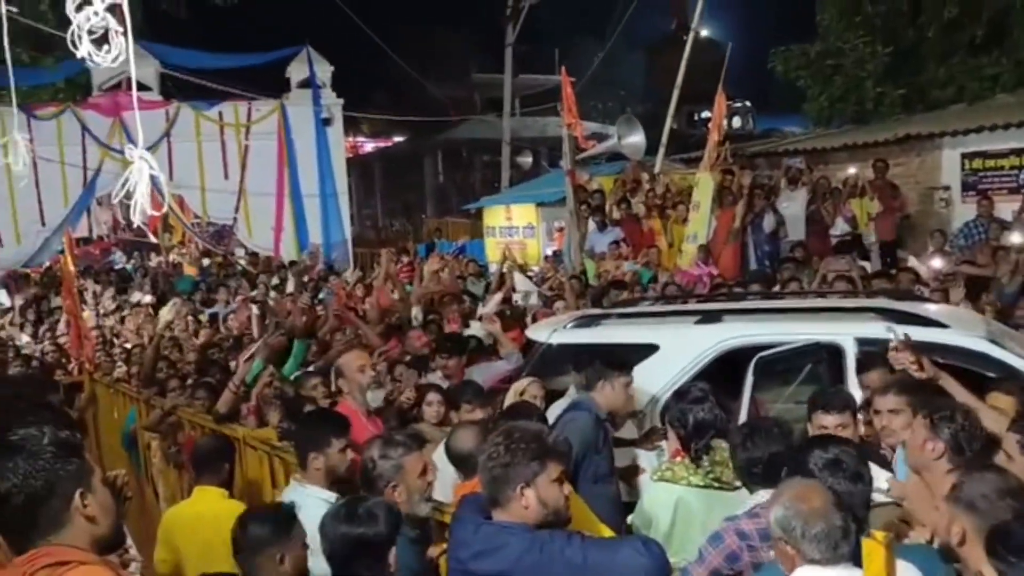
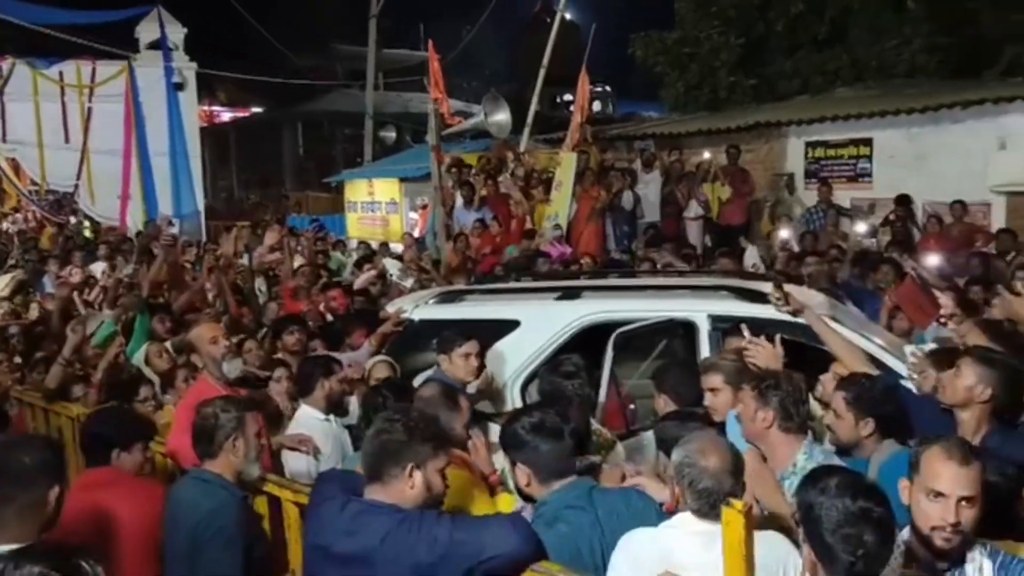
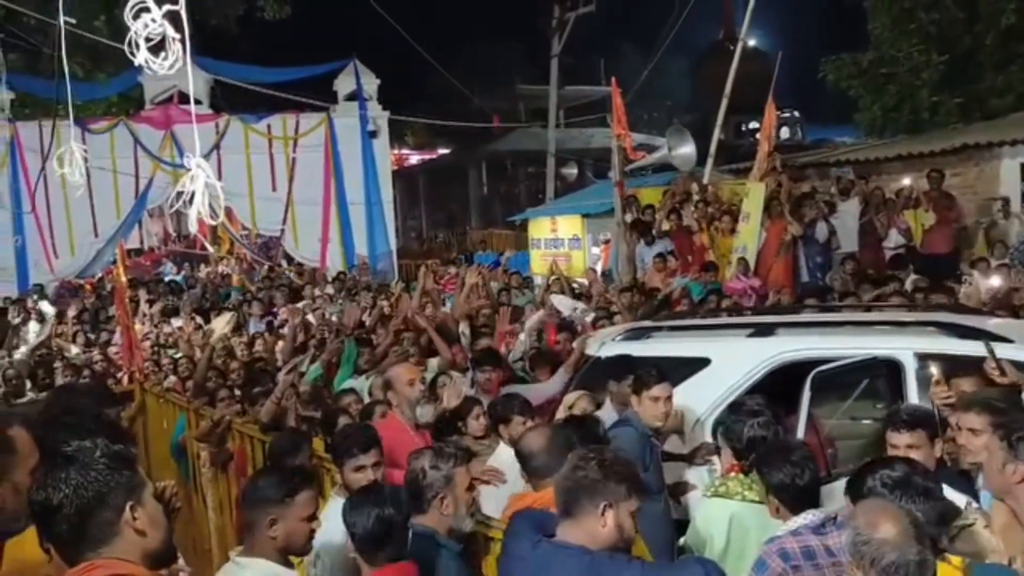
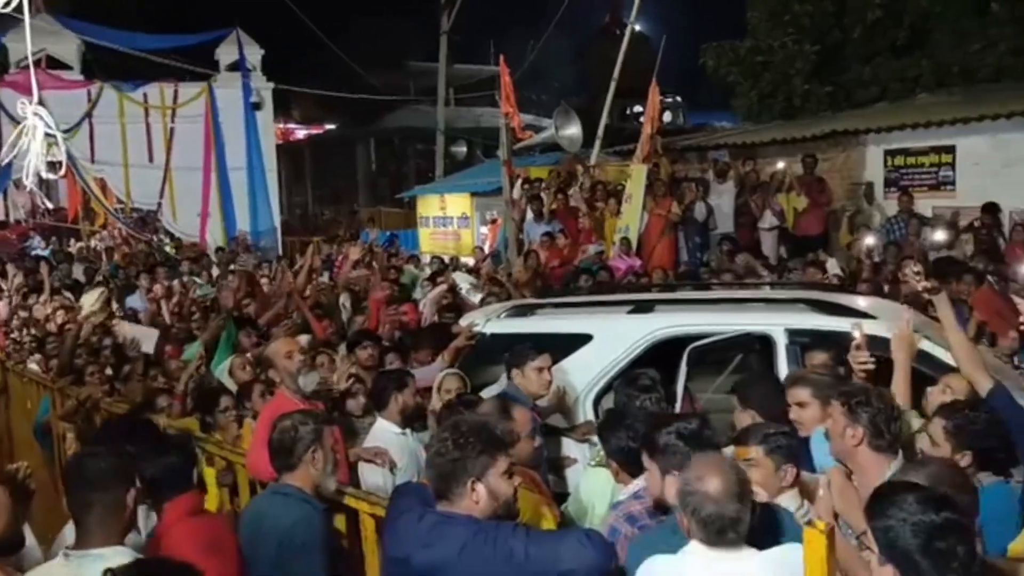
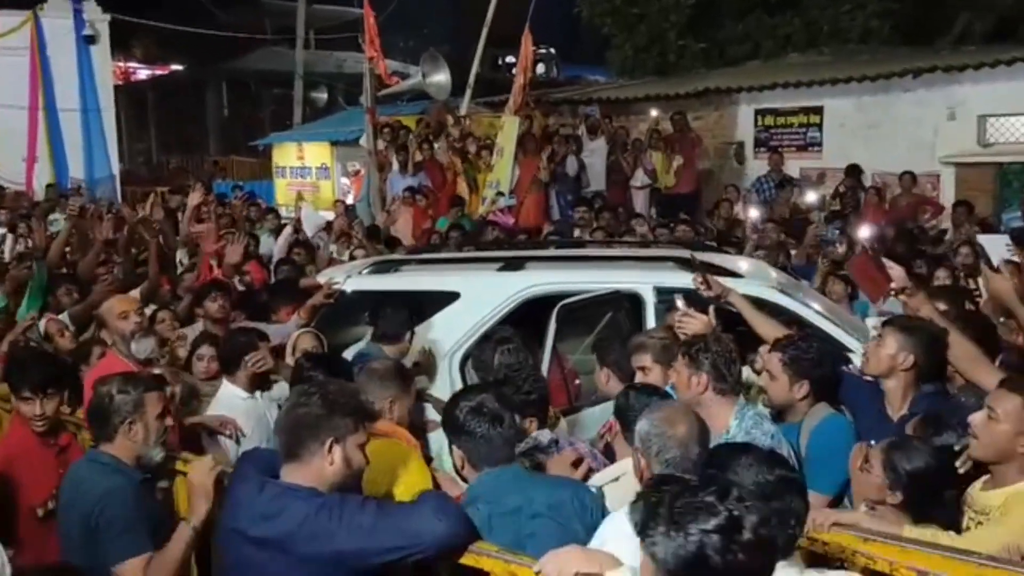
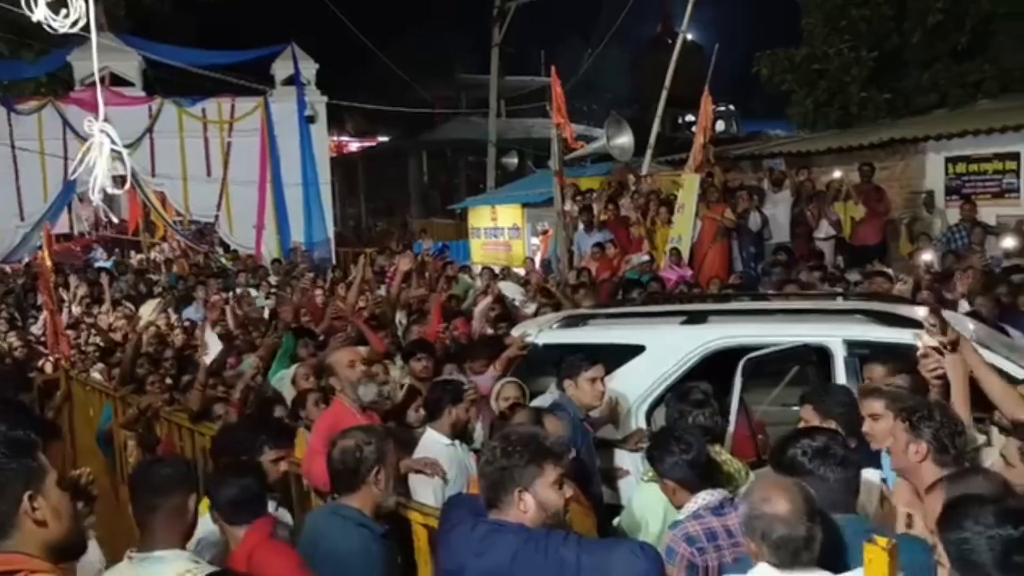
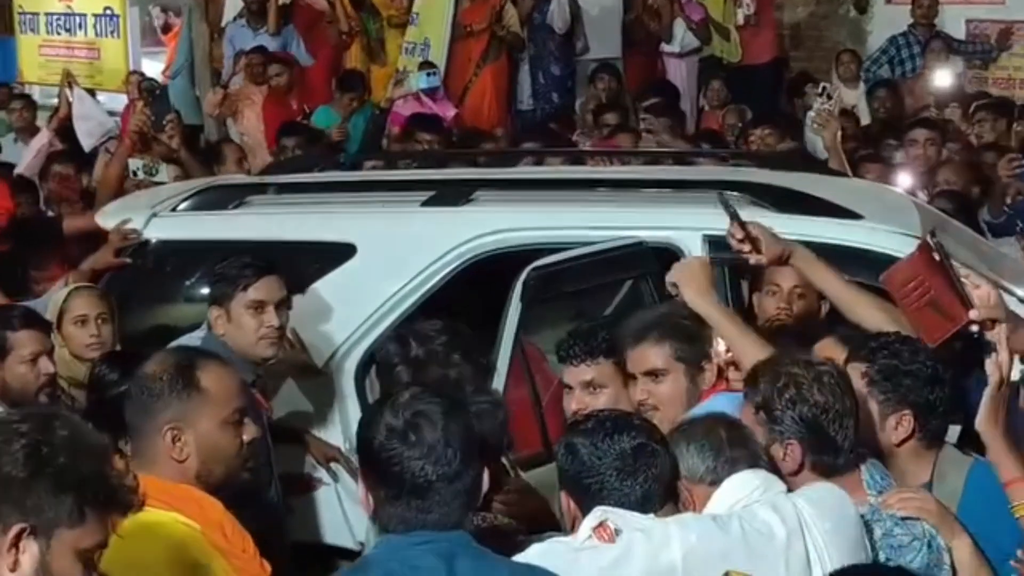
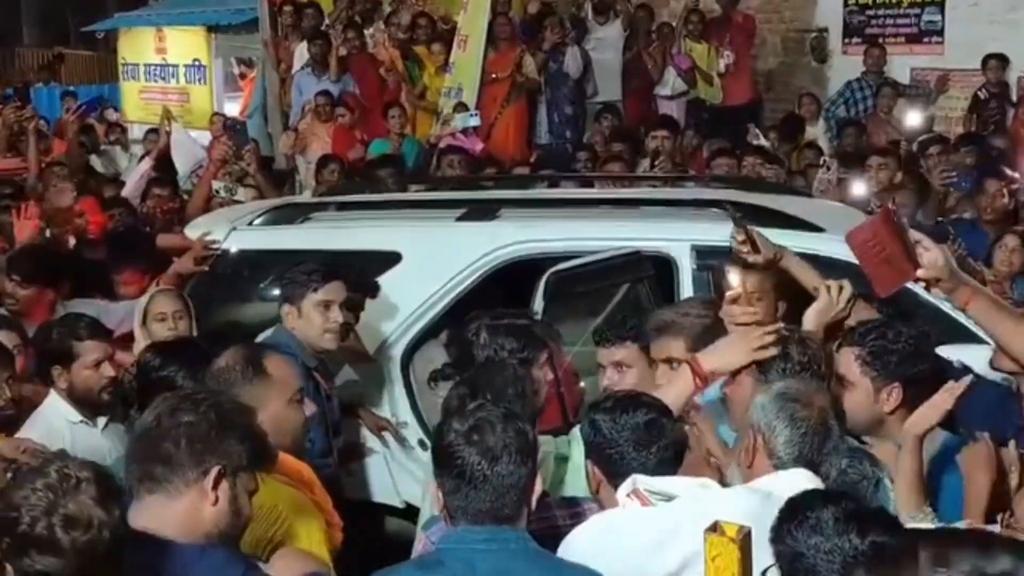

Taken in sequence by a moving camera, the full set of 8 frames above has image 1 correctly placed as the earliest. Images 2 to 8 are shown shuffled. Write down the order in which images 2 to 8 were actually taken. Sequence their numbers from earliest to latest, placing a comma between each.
3, 6, 4, 2, 5, 8, 7
